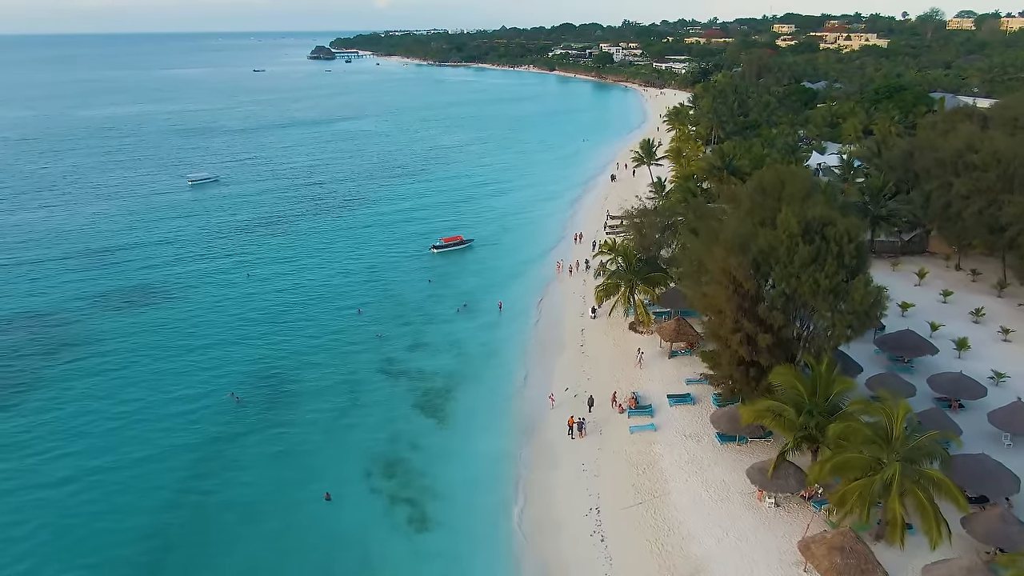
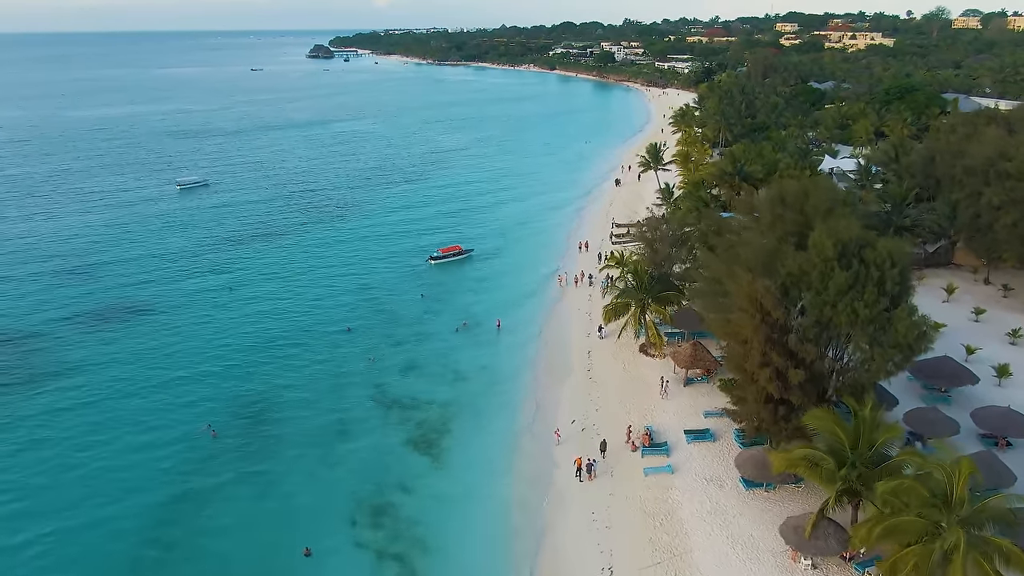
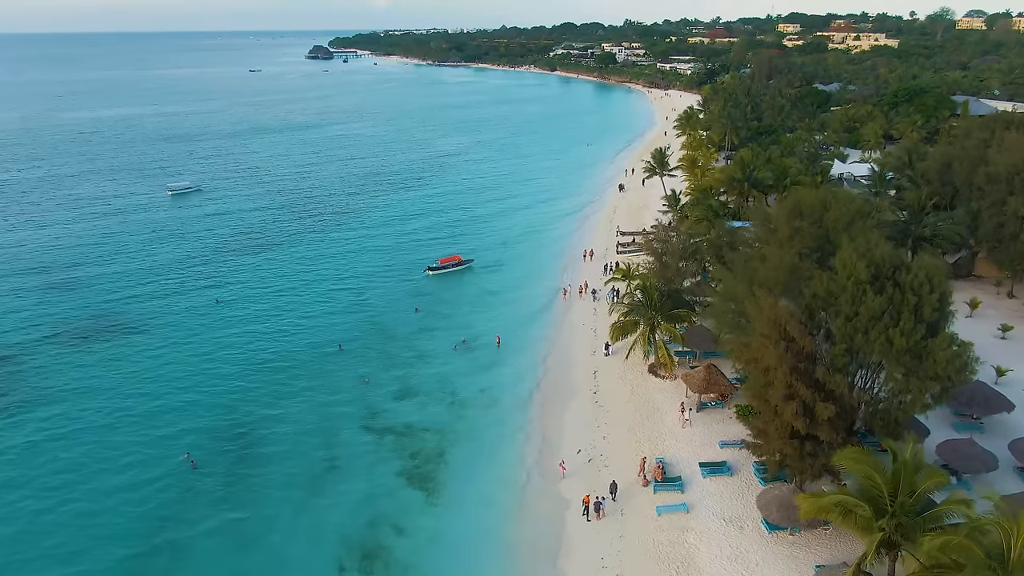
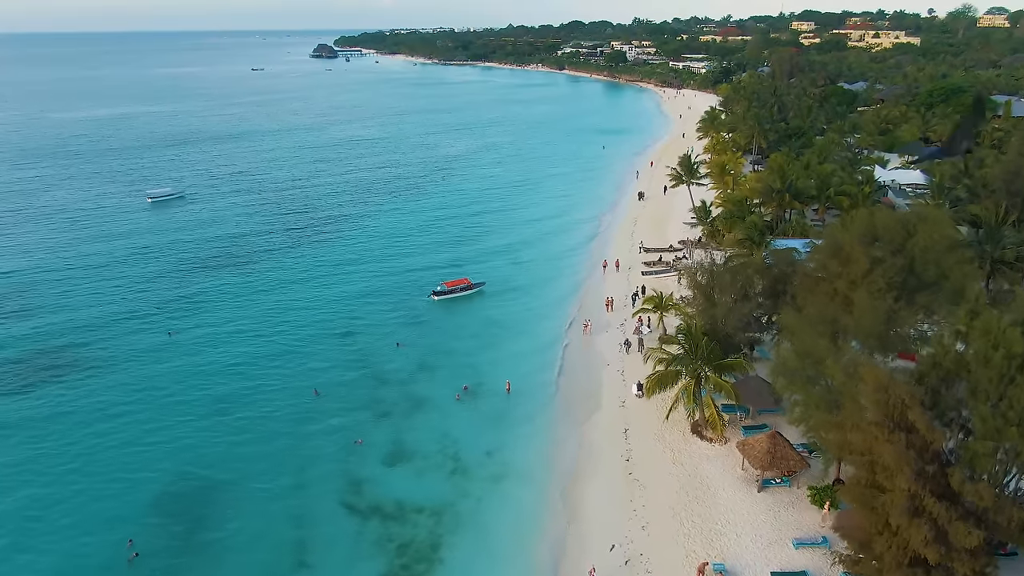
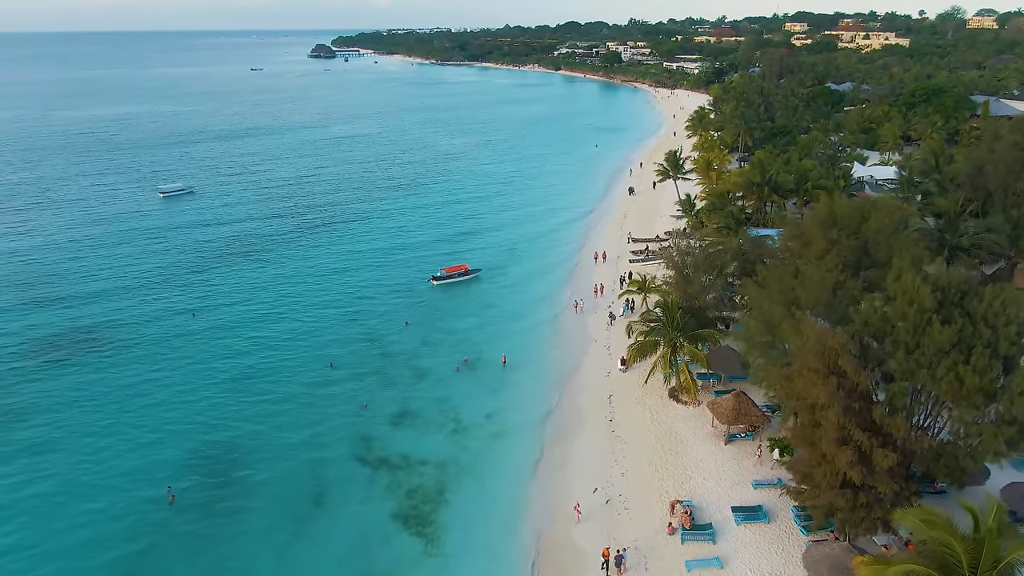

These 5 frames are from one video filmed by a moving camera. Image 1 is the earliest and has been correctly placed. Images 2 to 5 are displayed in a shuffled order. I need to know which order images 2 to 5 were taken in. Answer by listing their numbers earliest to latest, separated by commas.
2, 3, 5, 4
